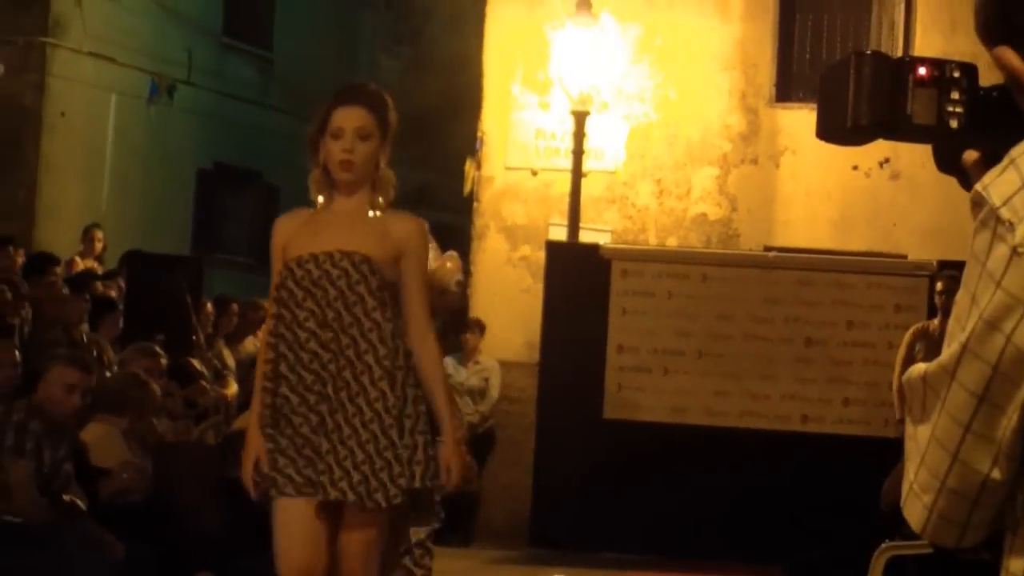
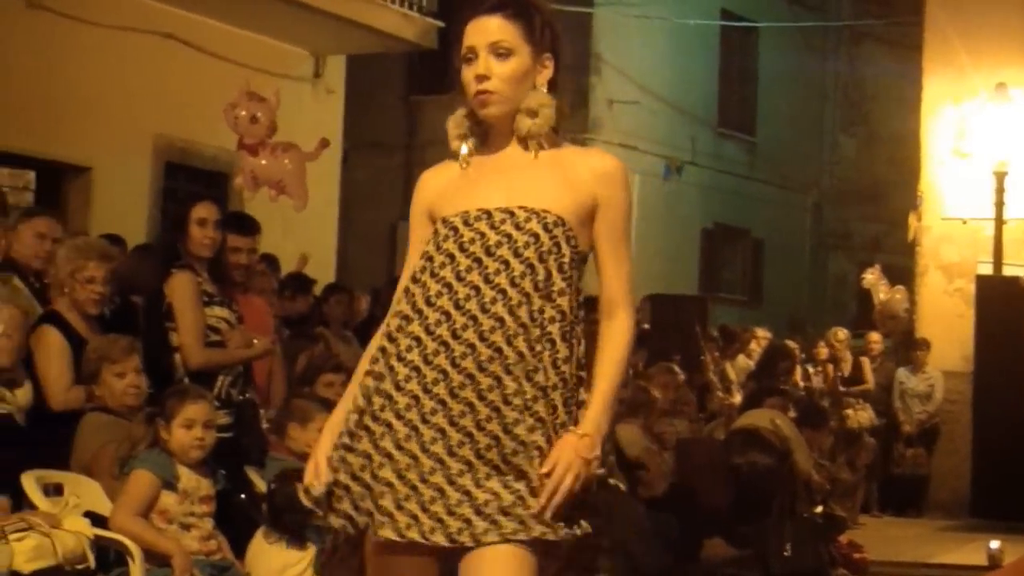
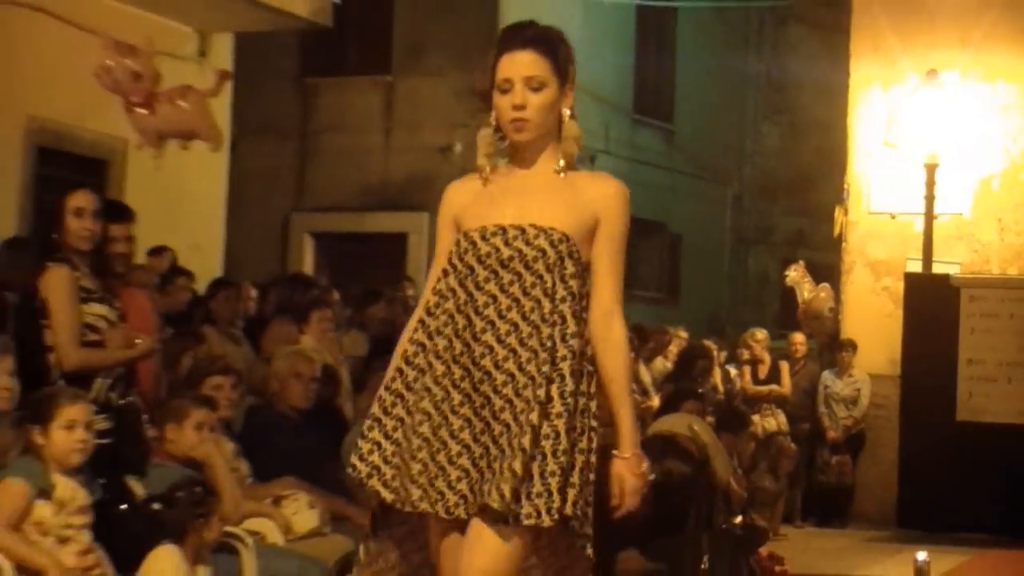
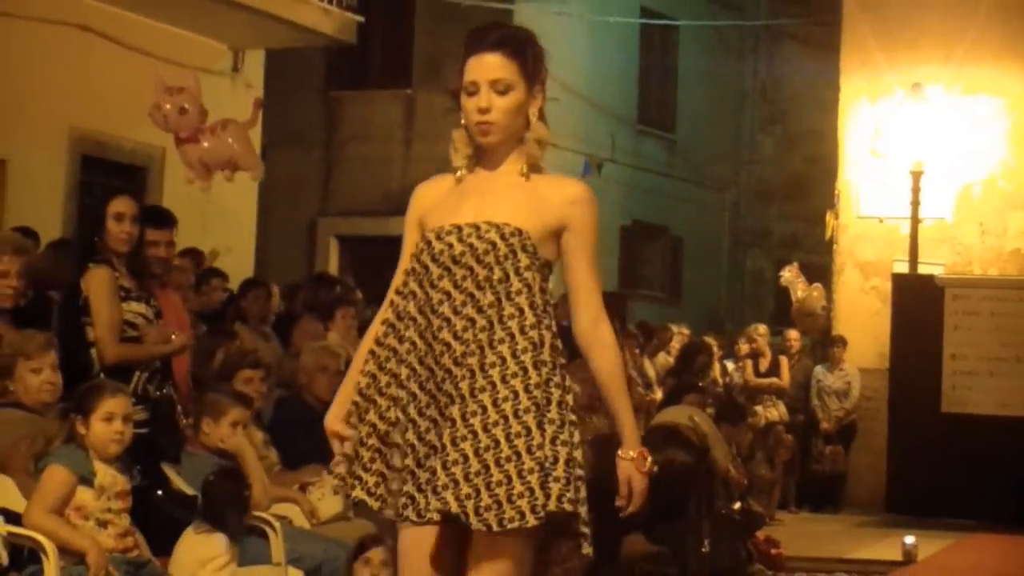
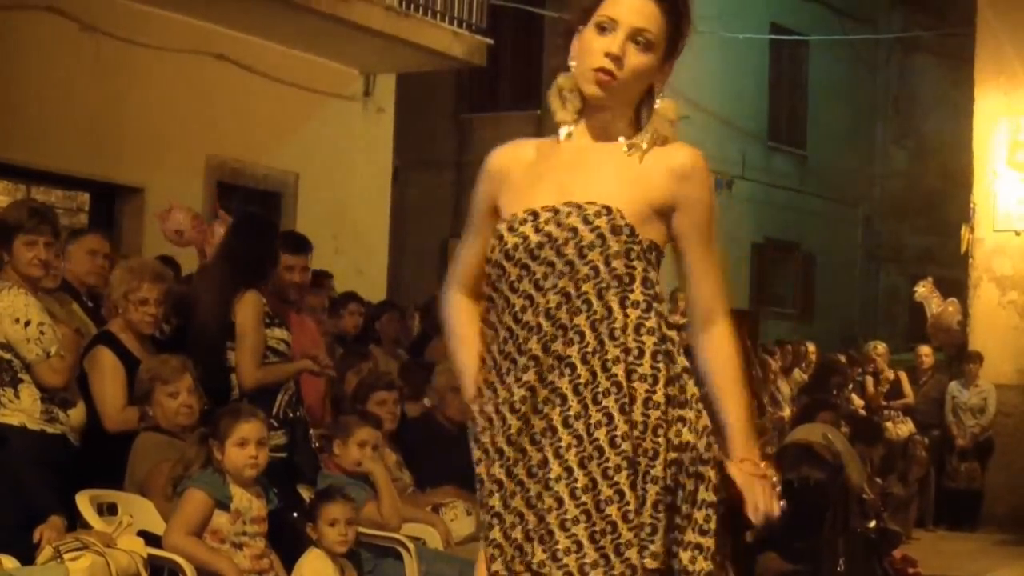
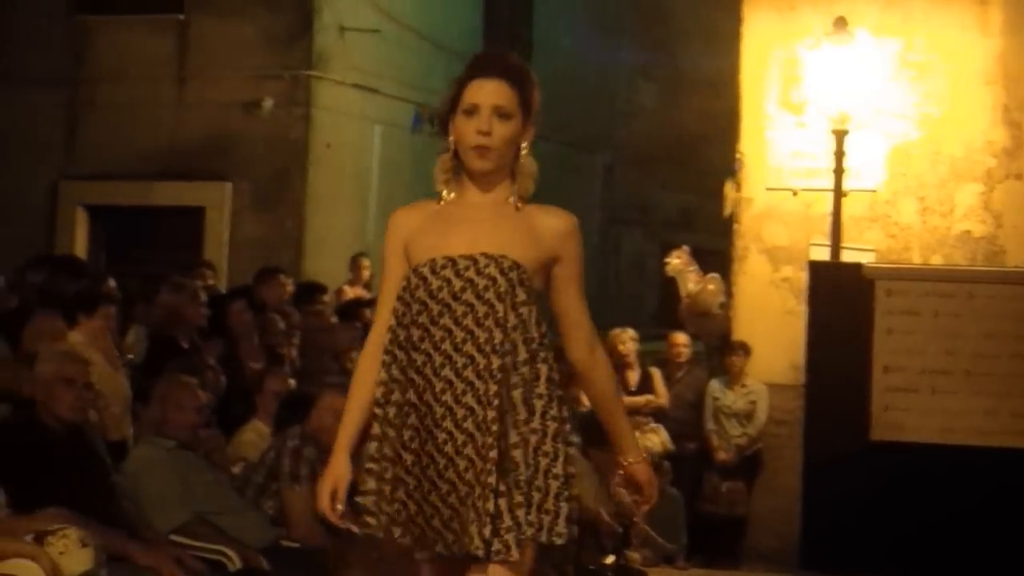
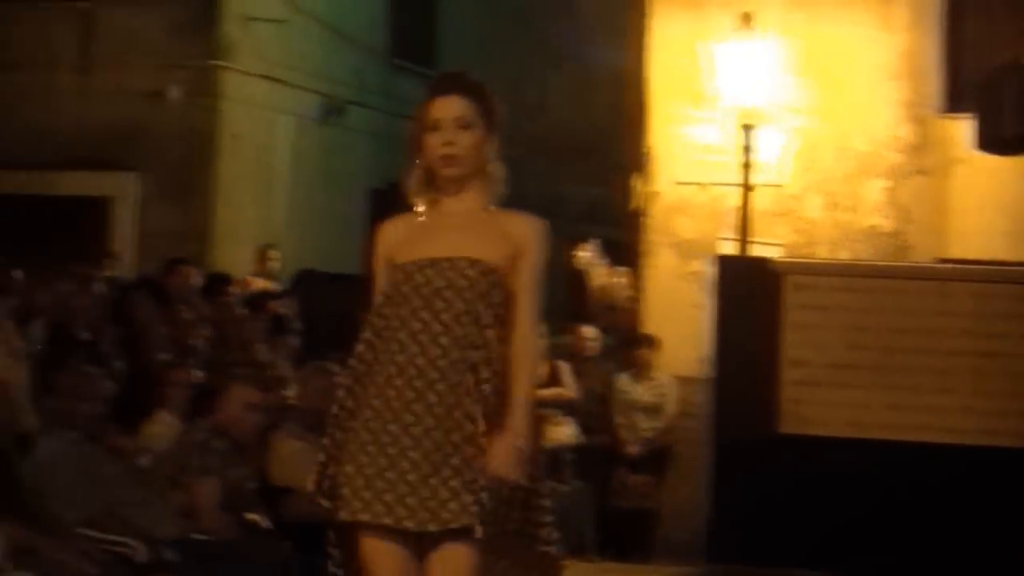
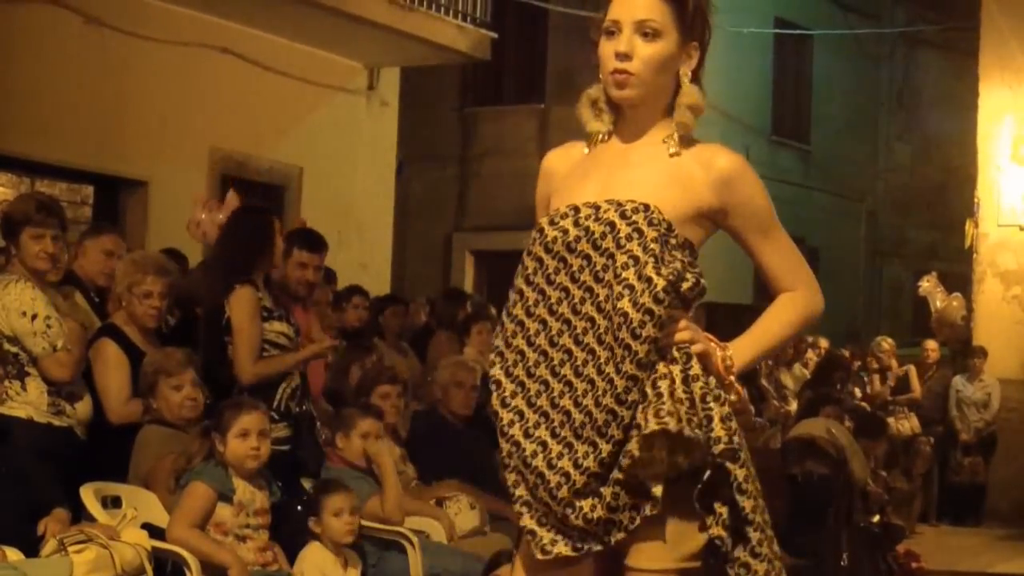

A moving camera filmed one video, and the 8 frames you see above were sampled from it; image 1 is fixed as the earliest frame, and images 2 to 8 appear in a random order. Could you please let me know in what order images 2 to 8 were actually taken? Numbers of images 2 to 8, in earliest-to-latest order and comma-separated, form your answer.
7, 6, 3, 4, 2, 8, 5
